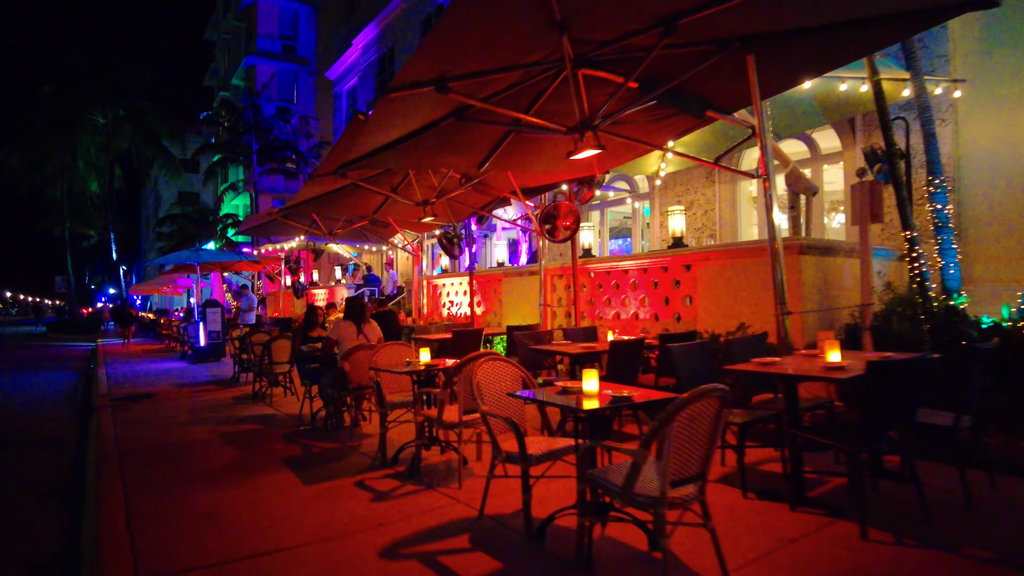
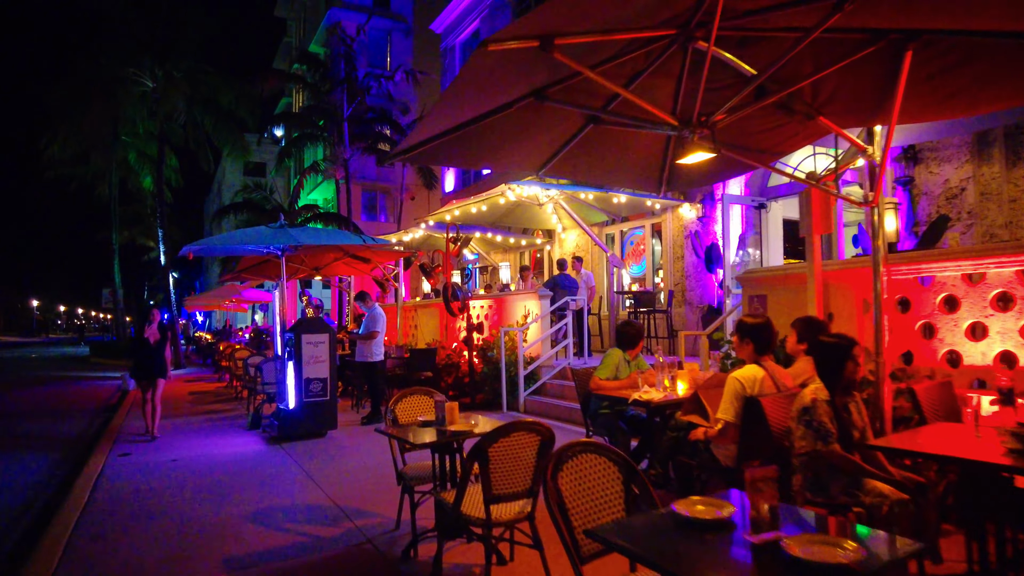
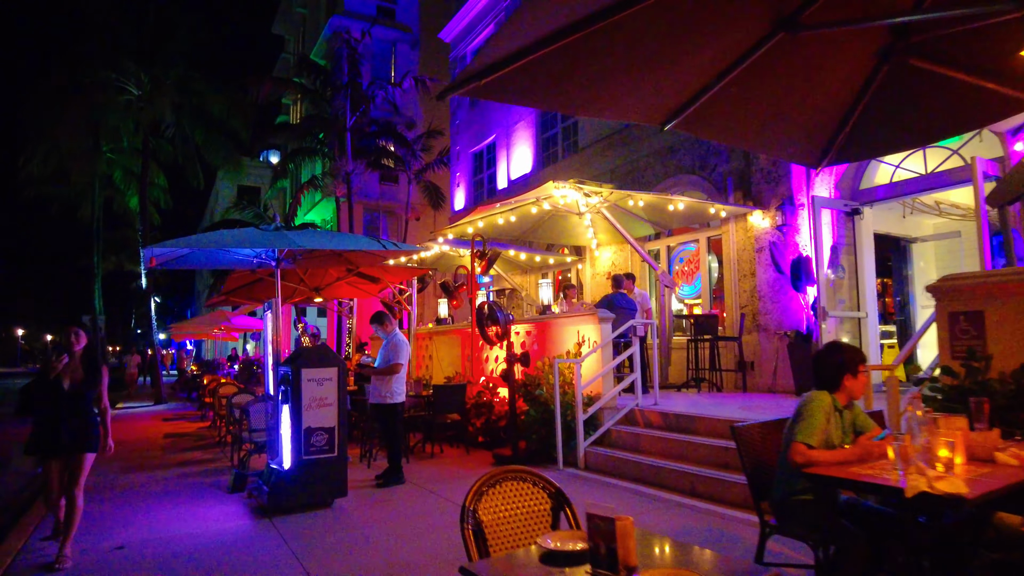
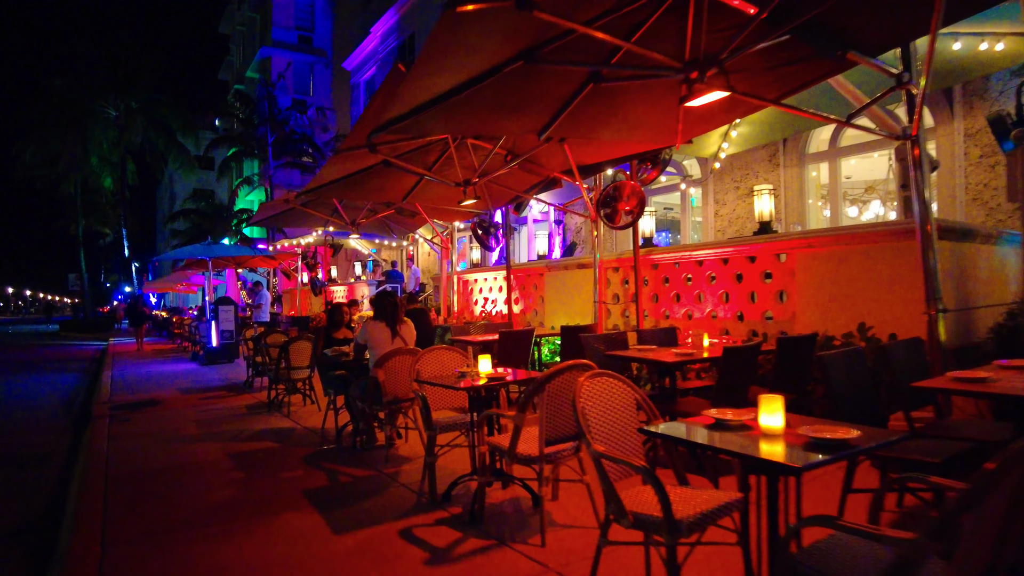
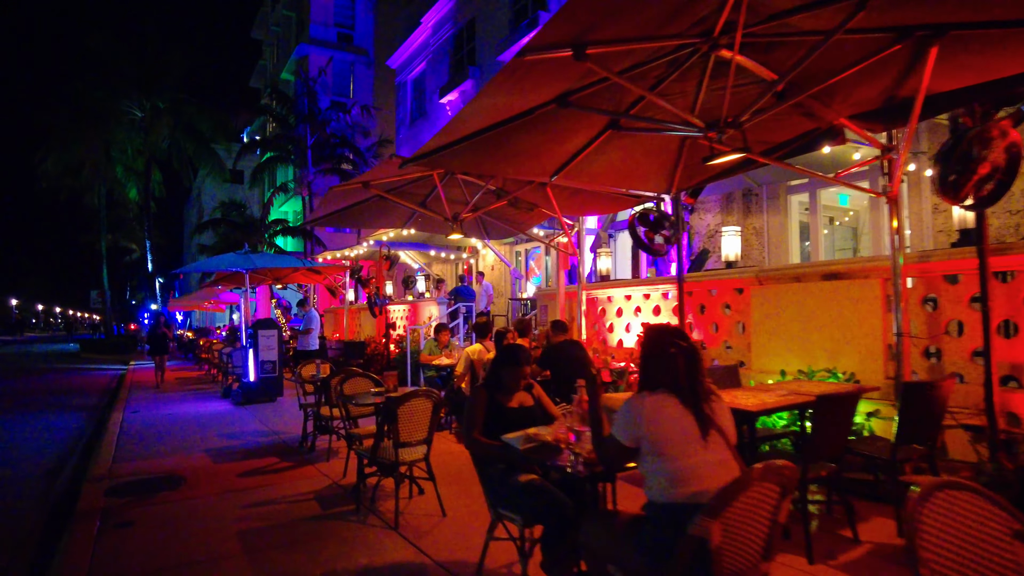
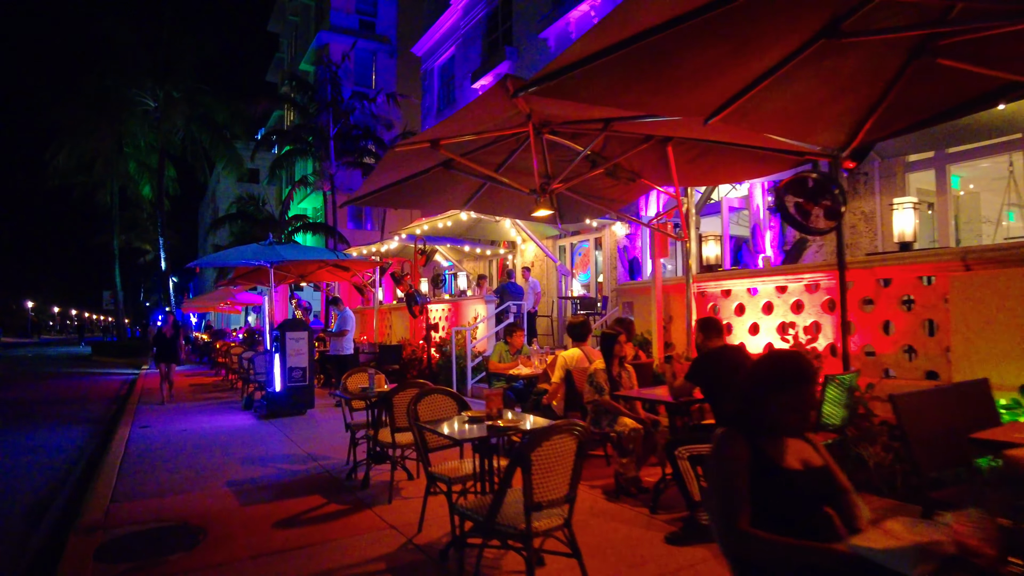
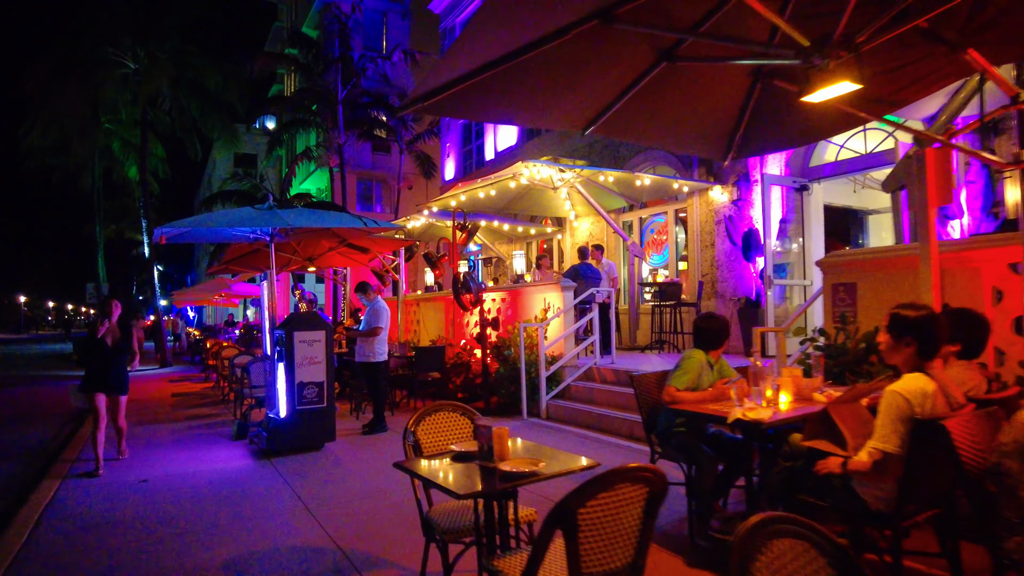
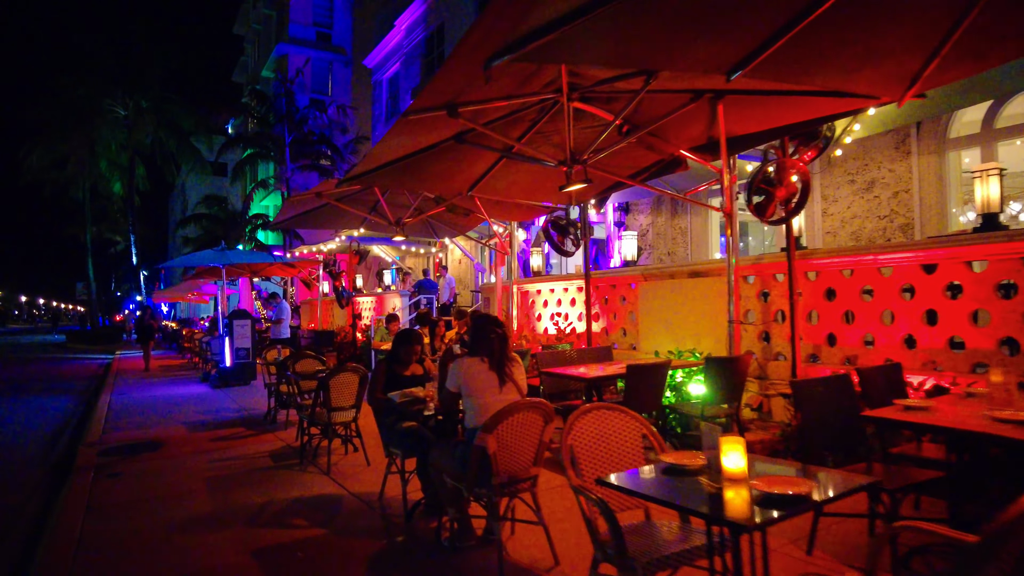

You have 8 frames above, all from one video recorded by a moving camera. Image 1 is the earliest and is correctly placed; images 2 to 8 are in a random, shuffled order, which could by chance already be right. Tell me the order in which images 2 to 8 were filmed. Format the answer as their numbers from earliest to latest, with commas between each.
4, 8, 5, 6, 2, 7, 3
